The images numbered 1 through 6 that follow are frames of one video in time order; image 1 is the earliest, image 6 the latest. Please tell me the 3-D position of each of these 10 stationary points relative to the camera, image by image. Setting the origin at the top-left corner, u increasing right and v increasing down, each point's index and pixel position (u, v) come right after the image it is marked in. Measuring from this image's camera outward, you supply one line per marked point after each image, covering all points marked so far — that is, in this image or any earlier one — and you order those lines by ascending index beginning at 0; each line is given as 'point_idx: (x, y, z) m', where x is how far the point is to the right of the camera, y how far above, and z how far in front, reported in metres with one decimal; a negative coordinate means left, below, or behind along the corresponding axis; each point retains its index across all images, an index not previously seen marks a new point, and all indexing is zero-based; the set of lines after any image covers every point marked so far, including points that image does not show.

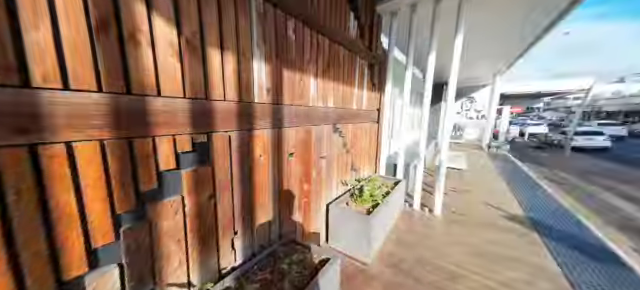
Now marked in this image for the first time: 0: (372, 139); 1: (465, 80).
0: (+1.0, +0.1, +3.7) m
1: (+8.7, +3.9, +11.9) m
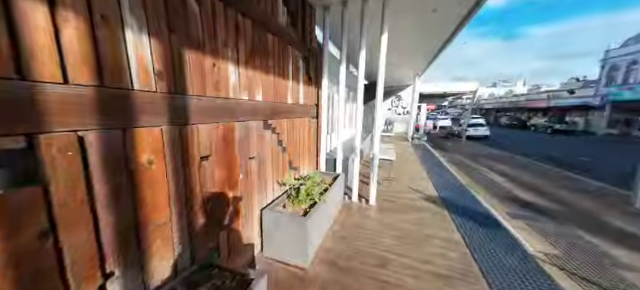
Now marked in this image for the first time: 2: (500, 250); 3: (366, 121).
0: (-0.2, +0.1, +3.6) m
1: (+5.0, +4.4, +13.4) m
2: (+2.4, -1.4, +2.6) m
3: (+2.4, +1.3, +10.4) m
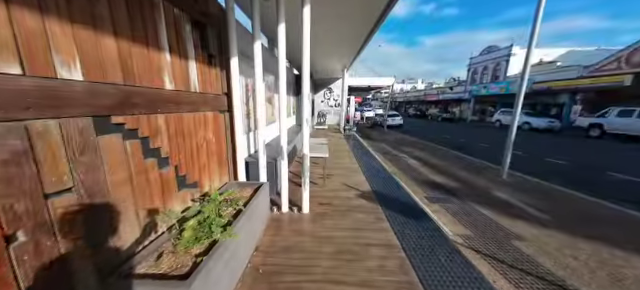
0: (-1.4, +0.1, +2.7) m
1: (+0.3, +4.9, +13.4) m
2: (+1.4, -1.3, +2.5) m
3: (-1.1, +1.6, +9.9) m
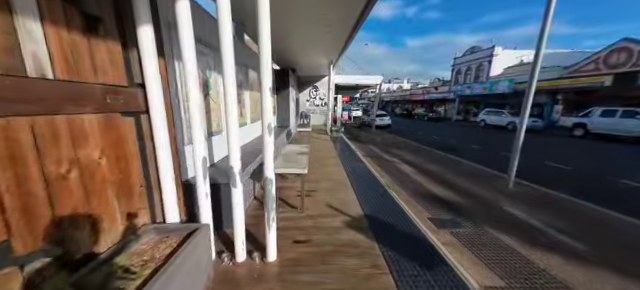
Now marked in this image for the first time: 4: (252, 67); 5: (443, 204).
0: (-1.7, -0.1, +1.6) m
1: (-0.7, +4.8, +12.4) m
2: (+1.2, -1.4, +1.7) m
3: (-1.8, +1.4, +8.8) m
4: (-1.9, +2.3, +5.8) m
5: (+2.5, -1.2, +3.9) m
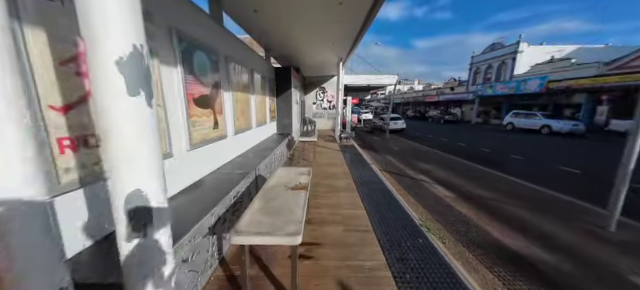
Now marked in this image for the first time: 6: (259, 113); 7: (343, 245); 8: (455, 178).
0: (-1.7, -0.4, +0.3) m
1: (-0.3, +4.3, +11.1) m
2: (+1.2, -1.8, +0.2) m
3: (-1.6, +1.0, +7.5) m
4: (-1.8, +1.9, +4.5) m
5: (+2.5, -1.5, +2.4) m
6: (-1.7, +0.9, +5.5) m
7: (+0.3, -1.3, +2.5) m
8: (+4.1, -1.0, +6.0) m
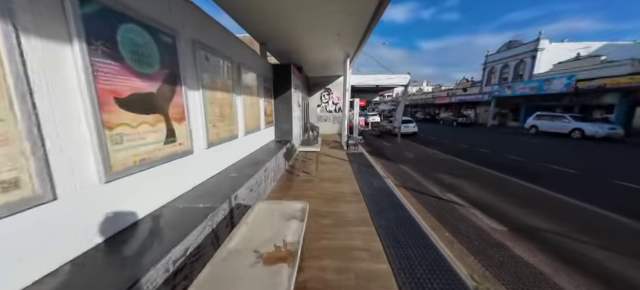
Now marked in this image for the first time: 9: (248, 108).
0: (-1.8, -0.6, -0.6) m
1: (0.0, +4.0, +10.1) m
2: (+1.1, -2.0, -0.9) m
3: (-1.4, +0.7, +6.5) m
4: (-1.7, +1.6, +3.6) m
5: (+2.5, -1.7, +1.3) m
6: (-1.6, +0.6, +4.6) m
7: (+0.3, -1.5, +1.5) m
8: (+4.2, -1.2, +4.8) m
9: (-1.6, +0.8, +4.4) m
